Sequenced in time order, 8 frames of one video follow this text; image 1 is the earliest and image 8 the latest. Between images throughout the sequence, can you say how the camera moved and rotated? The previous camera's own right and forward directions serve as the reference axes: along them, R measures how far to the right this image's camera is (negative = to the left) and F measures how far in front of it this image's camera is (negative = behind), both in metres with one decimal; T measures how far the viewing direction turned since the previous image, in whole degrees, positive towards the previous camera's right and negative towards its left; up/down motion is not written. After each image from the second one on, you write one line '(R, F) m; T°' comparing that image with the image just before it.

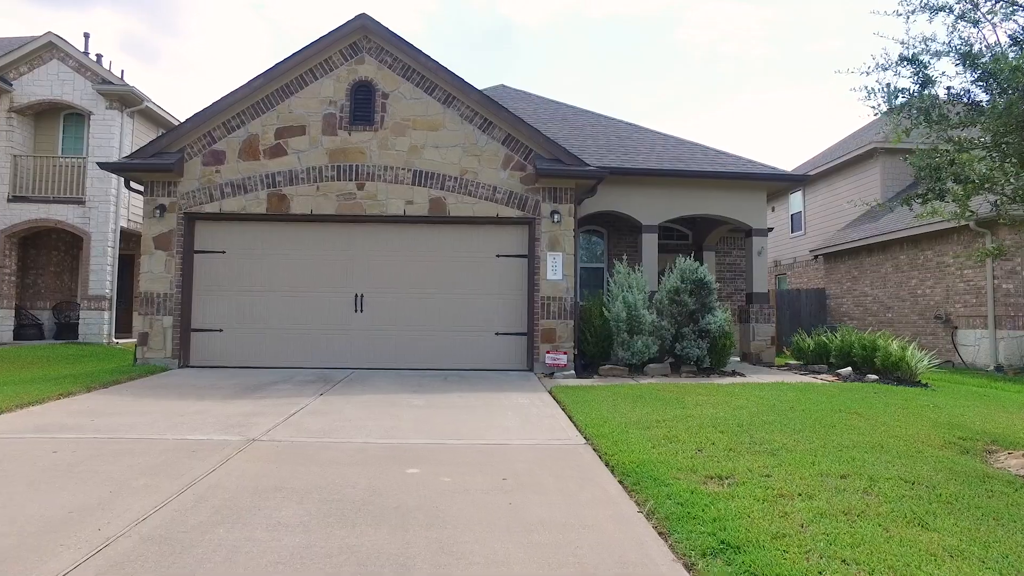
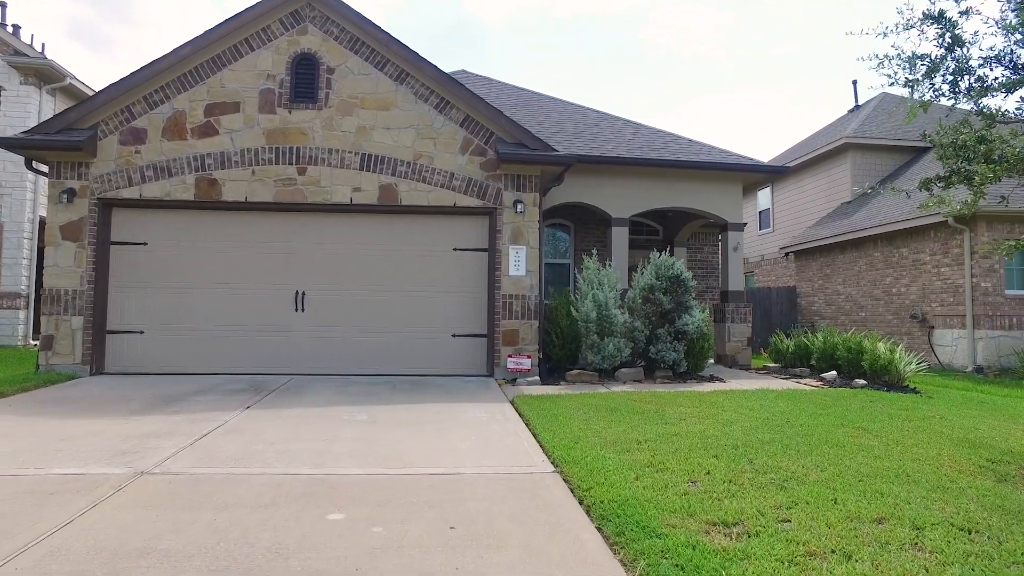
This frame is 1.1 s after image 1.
(+0.1, +0.9) m; +3°
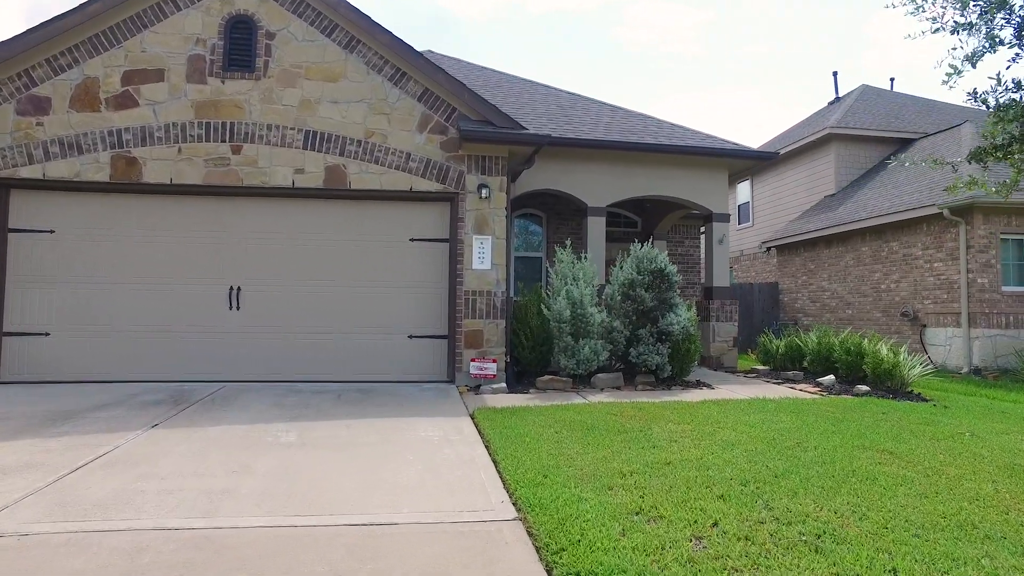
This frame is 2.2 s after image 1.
(+0.1, +1.0) m; +2°
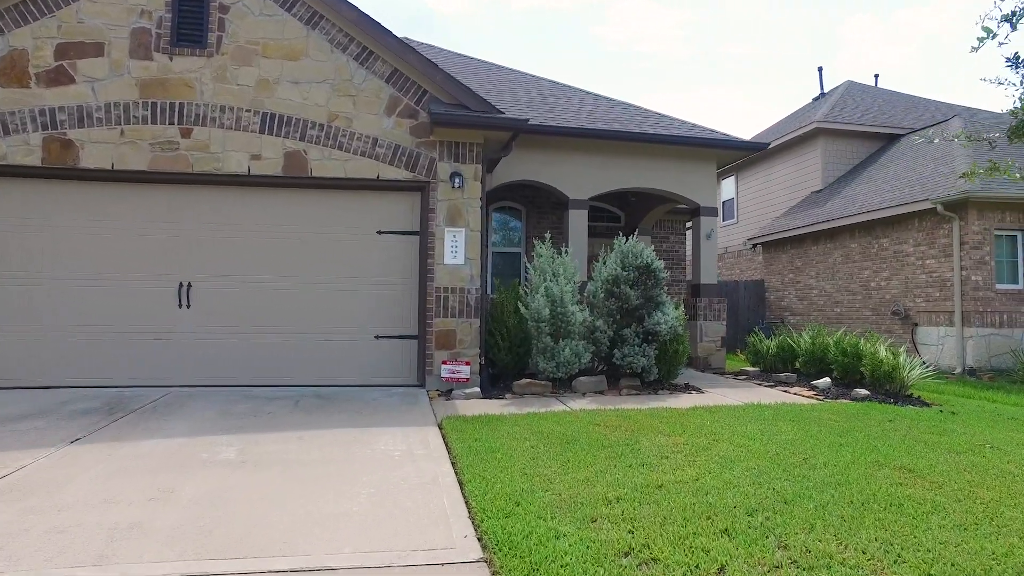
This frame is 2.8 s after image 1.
(+0.1, +0.6) m; +2°
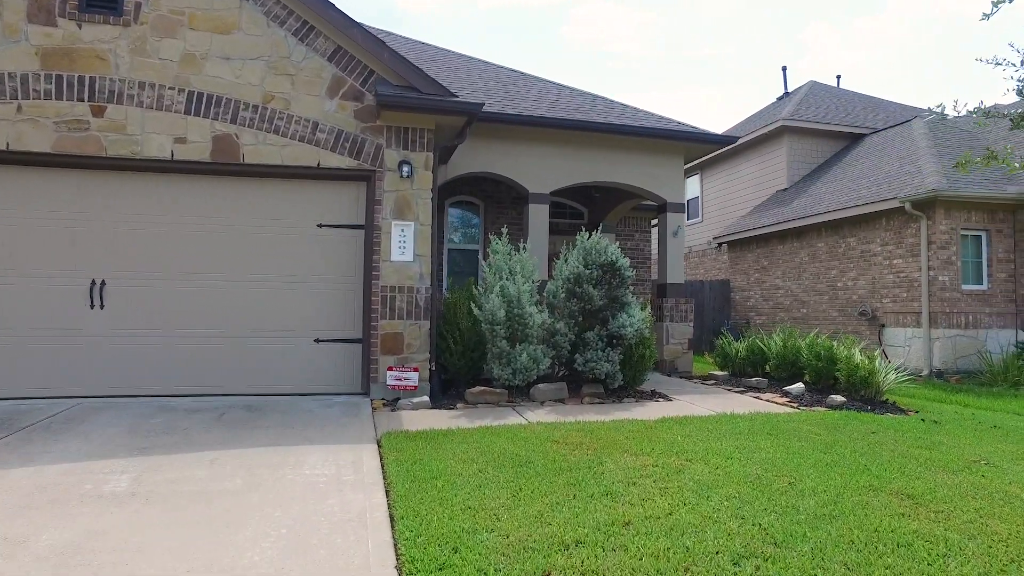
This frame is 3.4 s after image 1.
(+0.1, +0.6) m; +3°
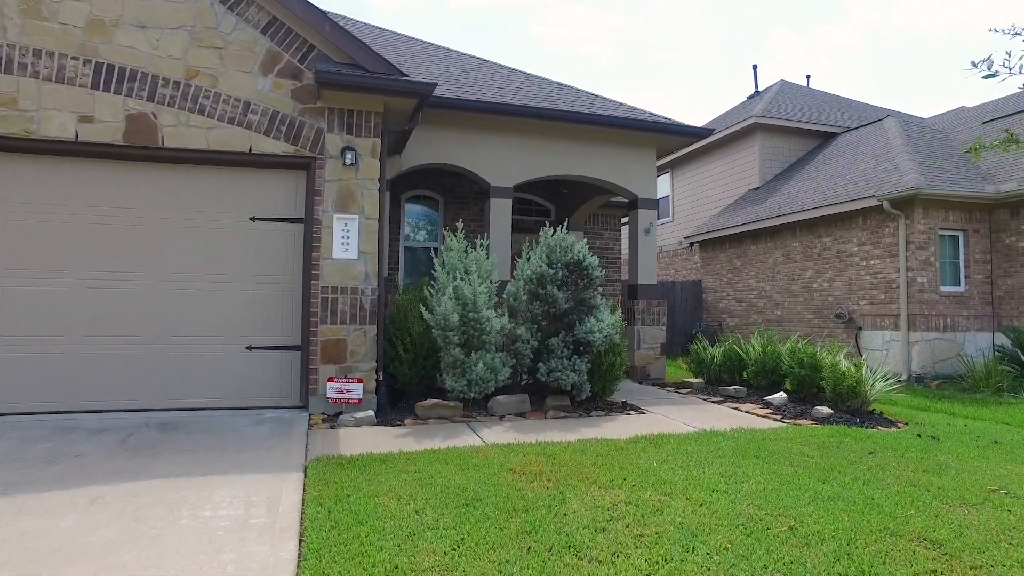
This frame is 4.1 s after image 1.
(+0.1, +0.6) m; +3°
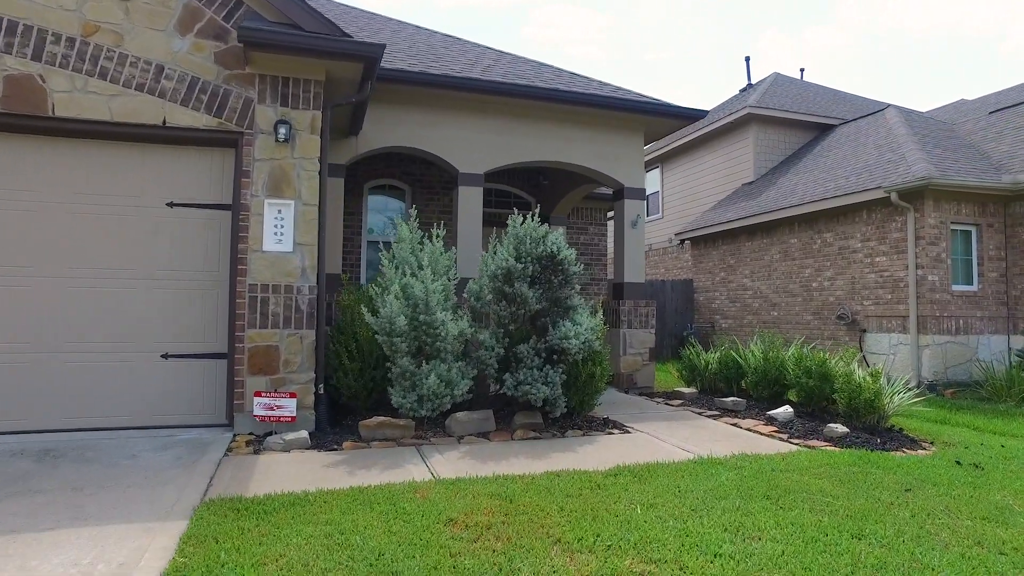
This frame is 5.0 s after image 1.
(+0.2, +0.9) m; +1°
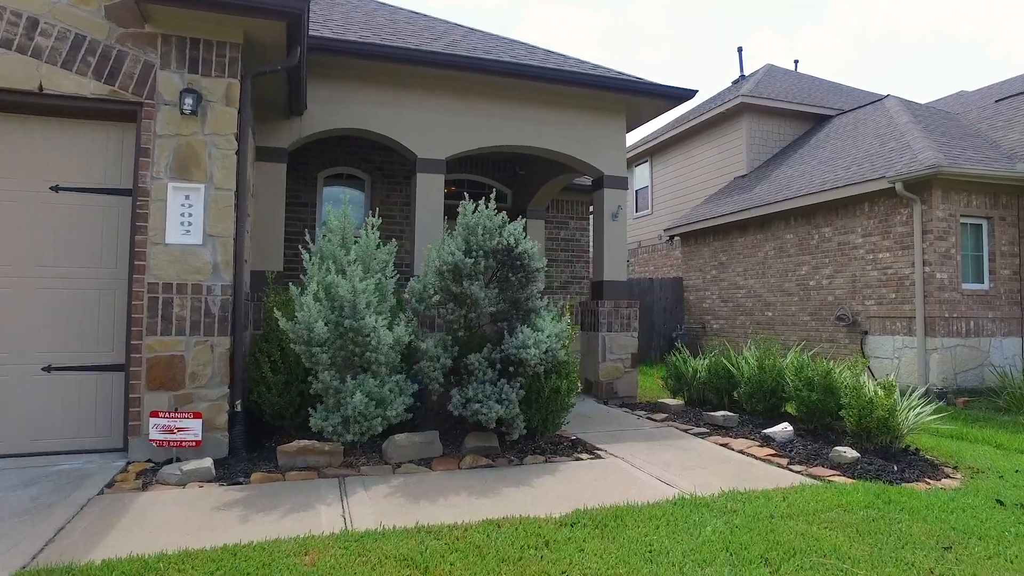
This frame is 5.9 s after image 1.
(+0.3, +0.8) m; +1°
